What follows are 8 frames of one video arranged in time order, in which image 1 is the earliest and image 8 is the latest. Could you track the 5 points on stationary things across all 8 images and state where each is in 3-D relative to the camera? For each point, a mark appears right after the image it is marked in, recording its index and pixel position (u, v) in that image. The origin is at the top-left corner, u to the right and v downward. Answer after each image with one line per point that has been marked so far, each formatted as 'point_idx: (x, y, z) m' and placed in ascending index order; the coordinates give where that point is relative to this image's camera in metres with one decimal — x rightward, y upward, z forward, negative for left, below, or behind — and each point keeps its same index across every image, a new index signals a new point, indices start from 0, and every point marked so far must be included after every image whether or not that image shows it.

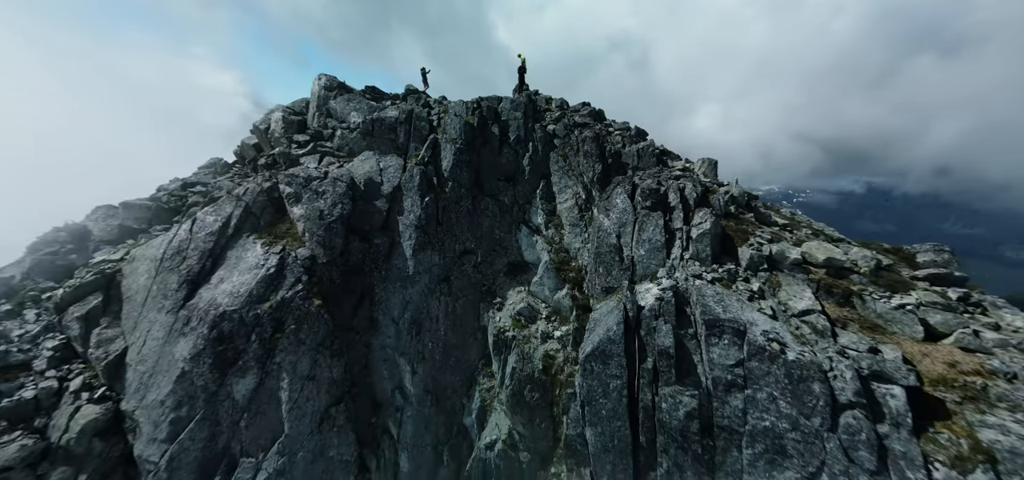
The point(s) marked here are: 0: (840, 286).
0: (+16.5, -2.3, +19.3) m
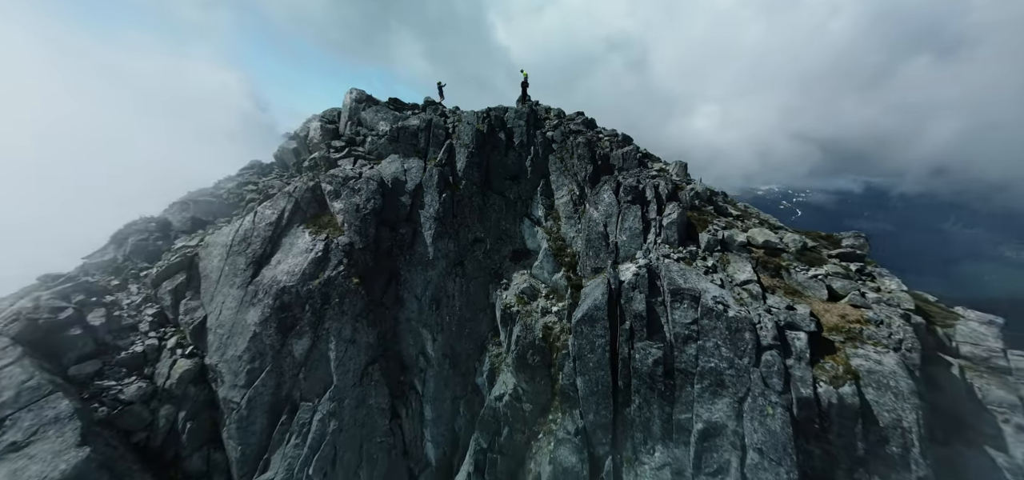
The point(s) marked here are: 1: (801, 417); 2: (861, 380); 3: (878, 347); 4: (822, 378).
0: (+16.9, -1.4, +24.8) m
1: (+14.7, -8.9, +18.6) m
2: (+17.3, -6.8, +18.4) m
3: (+18.7, -5.4, +18.9) m
4: (+16.0, -7.0, +19.0) m
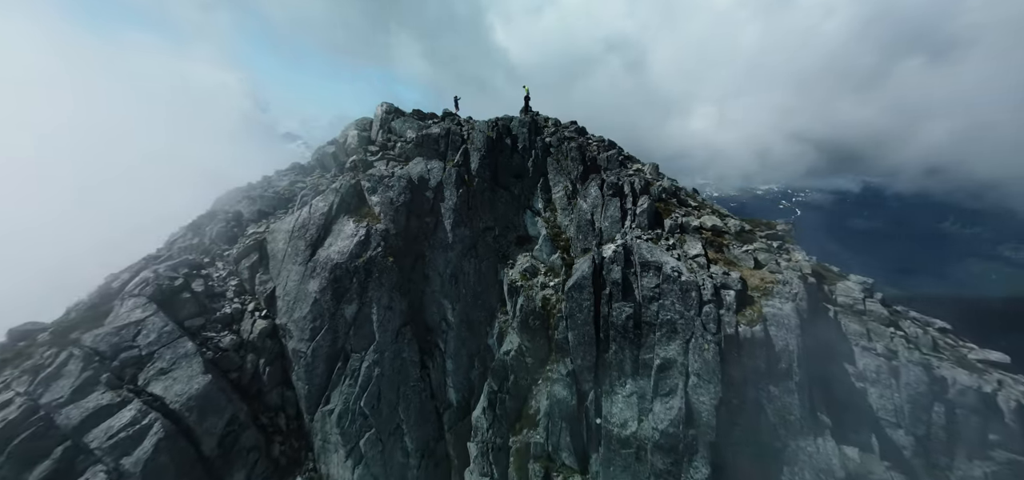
0: (+17.4, 0.0, +32.4) m
1: (+15.2, -7.6, +26.3) m
2: (+17.8, -5.5, +26.1) m
3: (+19.2, -4.1, +26.6) m
4: (+16.5, -5.7, +26.7) m
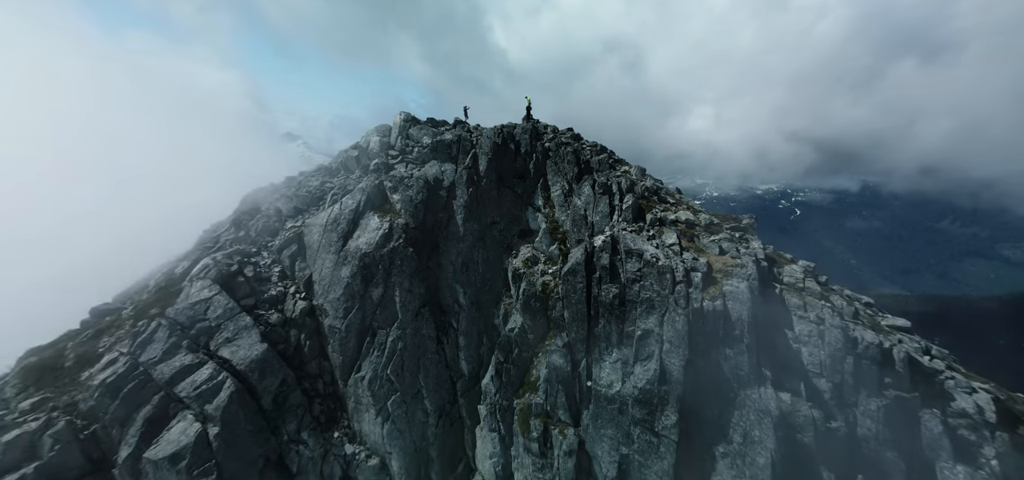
0: (+17.8, +0.8, +38.4) m
1: (+15.6, -6.8, +32.4) m
2: (+18.2, -4.6, +32.1) m
3: (+19.6, -3.2, +32.6) m
4: (+16.9, -4.9, +32.7) m
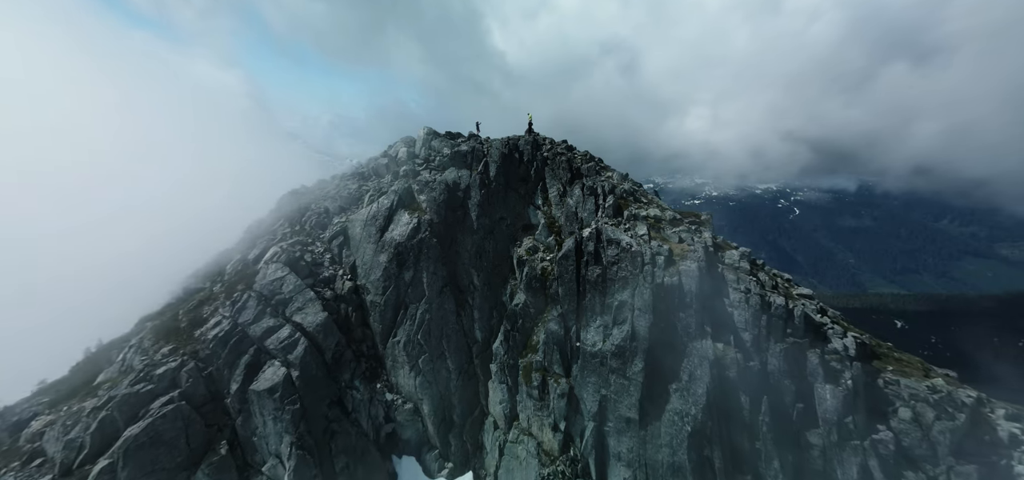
0: (+18.5, +1.9, +48.9) m
1: (+16.3, -5.8, +42.9) m
2: (+18.9, -3.6, +42.6) m
3: (+20.3, -2.2, +43.1) m
4: (+17.6, -3.9, +43.2) m
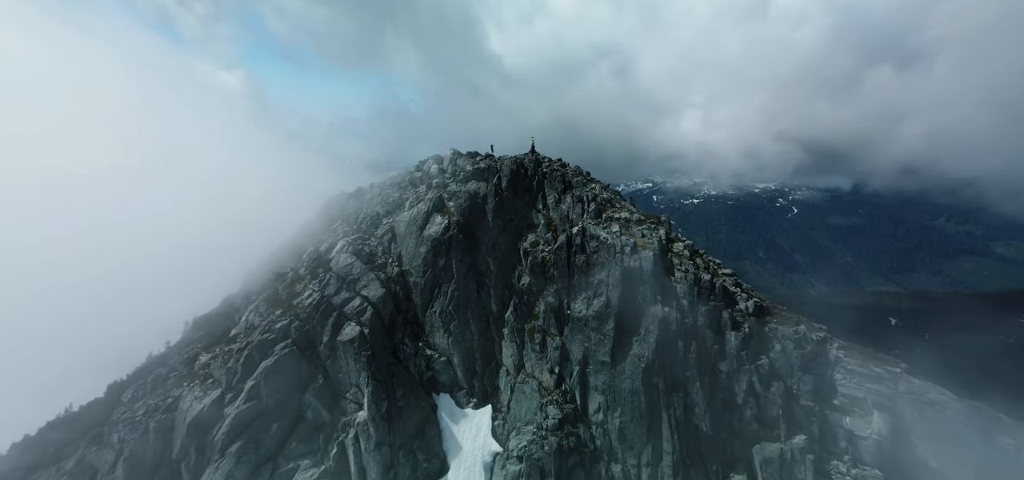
0: (+19.9, +2.6, +66.3) m
1: (+17.7, -5.1, +60.2) m
2: (+20.3, -2.9, +59.9) m
3: (+21.7, -1.5, +60.5) m
4: (+19.0, -3.2, +60.6) m
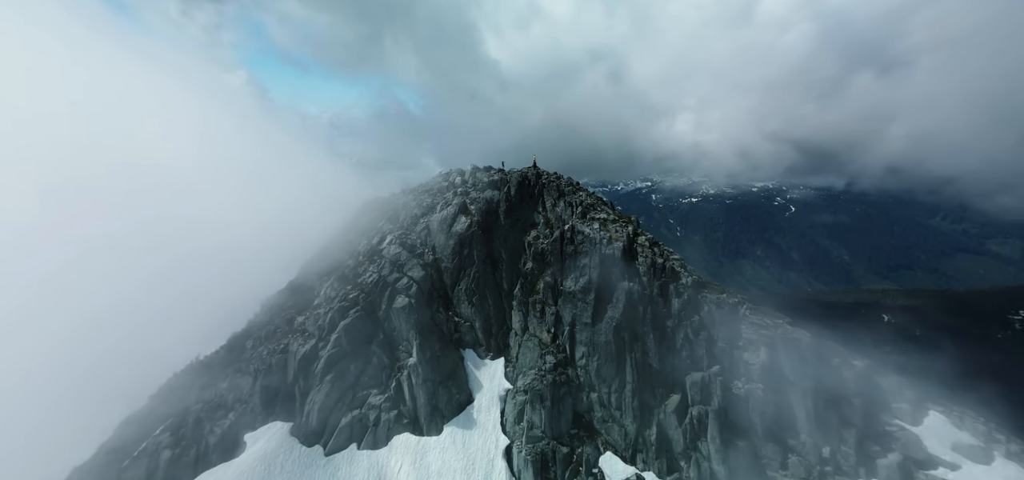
0: (+21.6, +3.8, +88.4) m
1: (+19.4, -3.9, +82.4) m
2: (+22.0, -1.7, +82.1) m
3: (+23.4, -0.3, +82.6) m
4: (+20.7, -2.0, +82.8) m
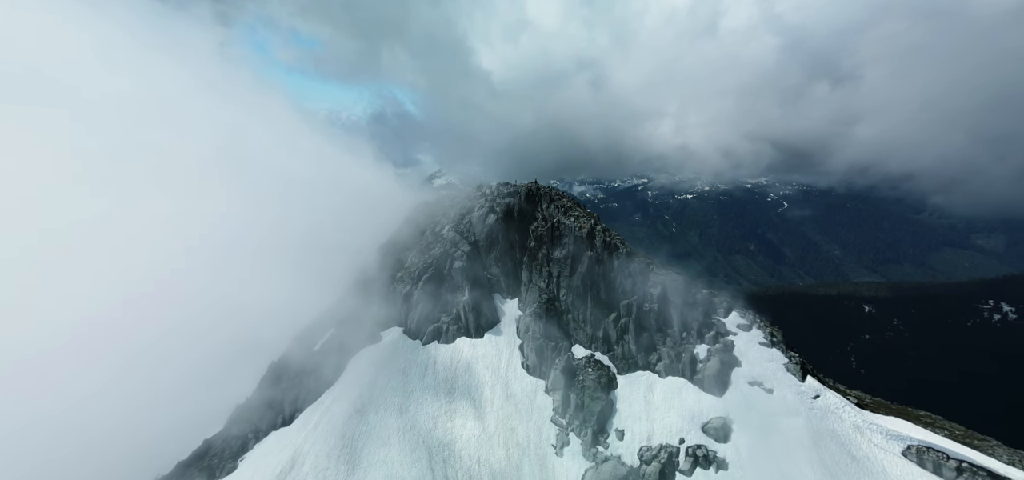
0: (+25.5, +8.2, +145.3) m
1: (+23.3, +0.4, +139.5) m
2: (+25.8, +2.5, +139.1) m
3: (+27.2, +4.0, +139.7) m
4: (+24.5, +2.3, +139.8) m
